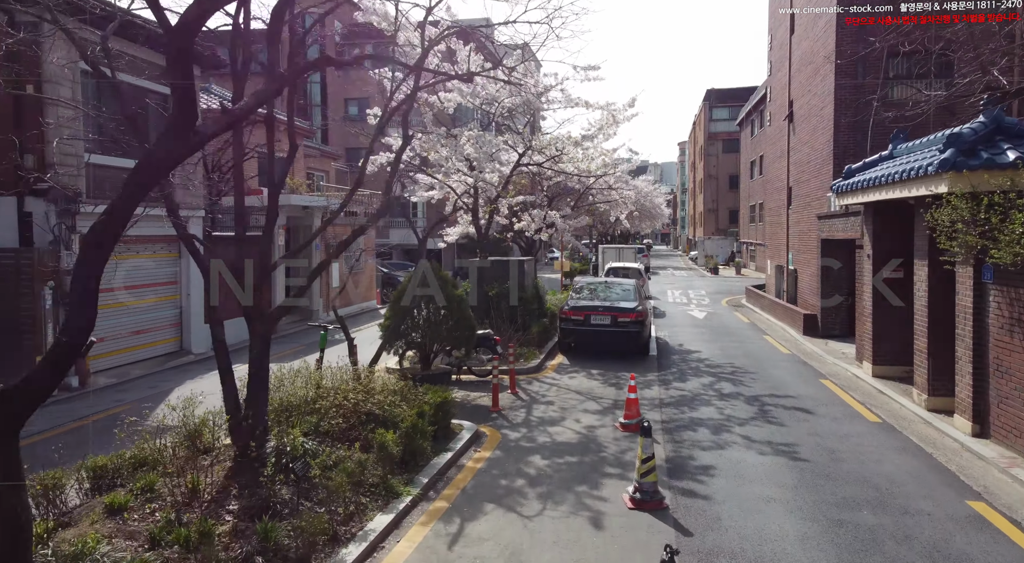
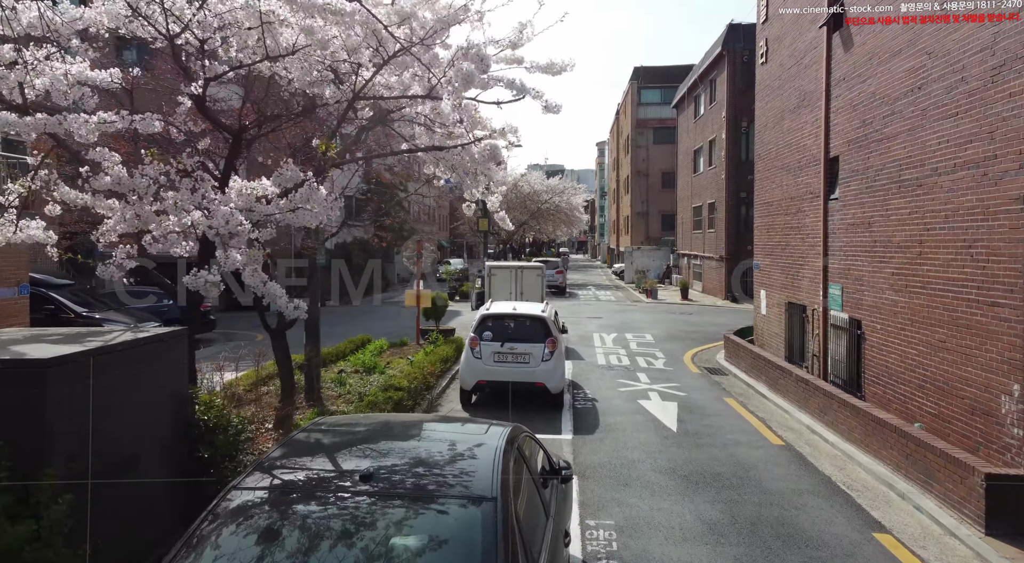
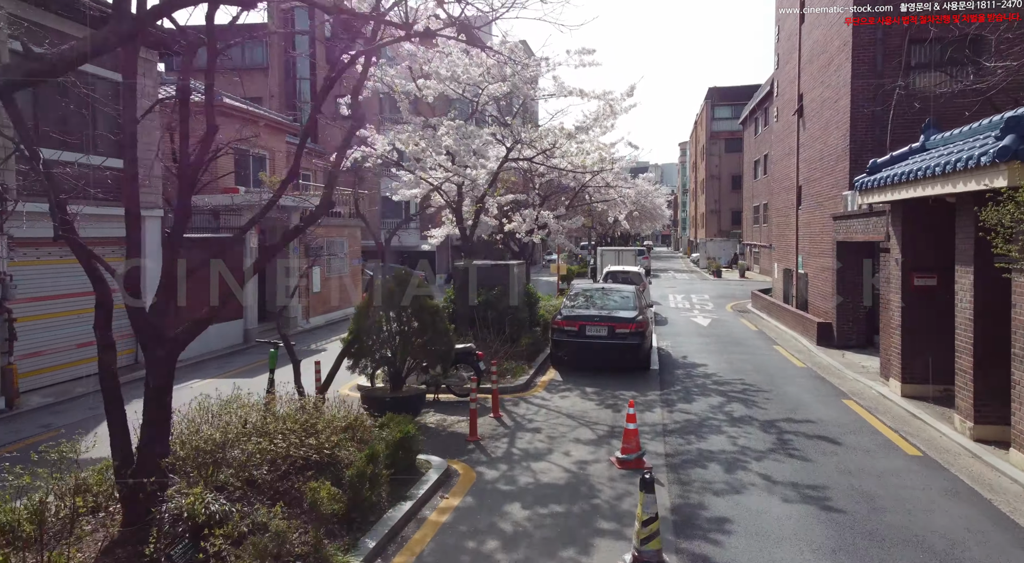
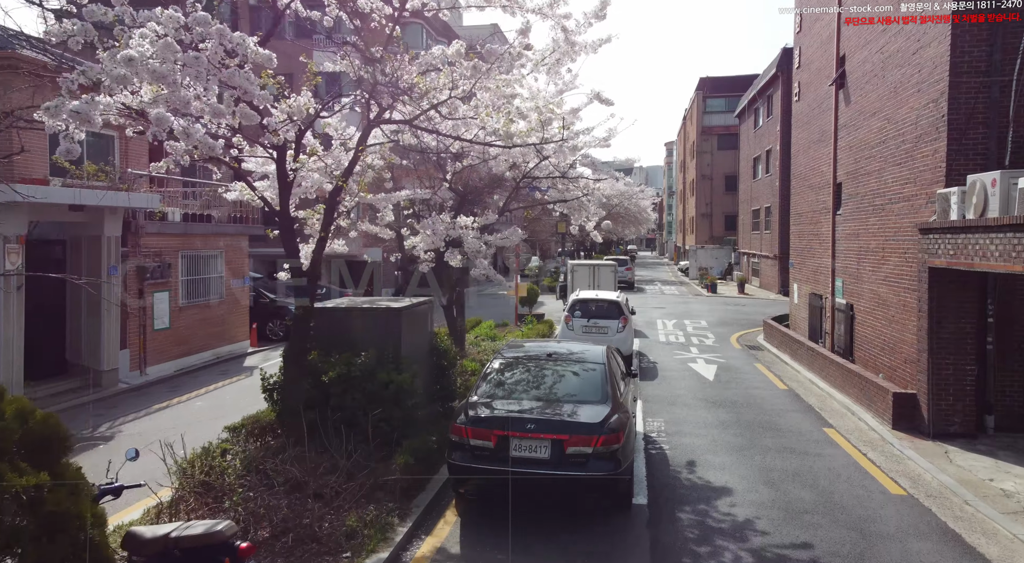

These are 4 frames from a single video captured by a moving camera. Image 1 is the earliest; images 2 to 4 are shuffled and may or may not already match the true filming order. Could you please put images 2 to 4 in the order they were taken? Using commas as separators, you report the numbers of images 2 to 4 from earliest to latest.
3, 4, 2
